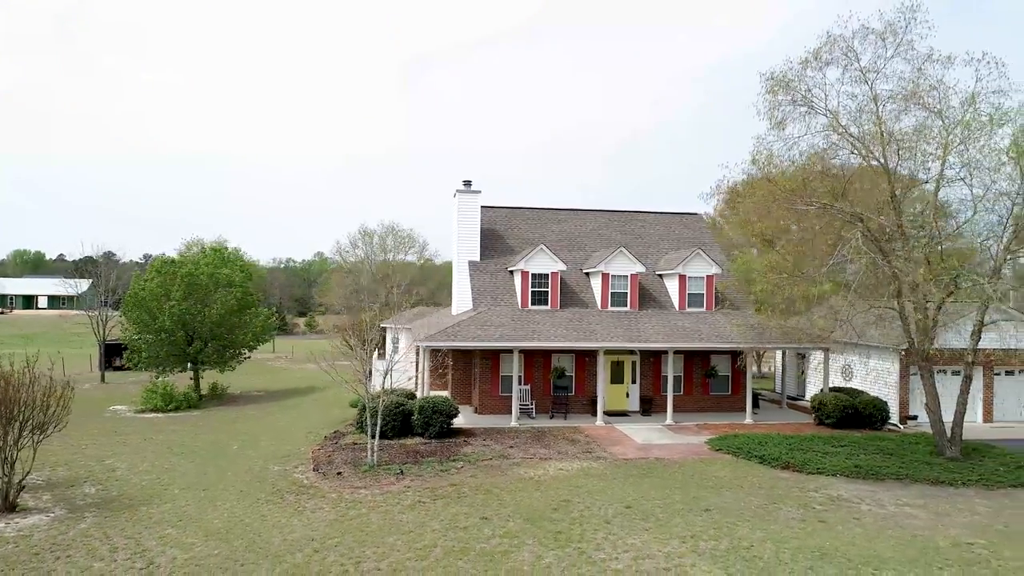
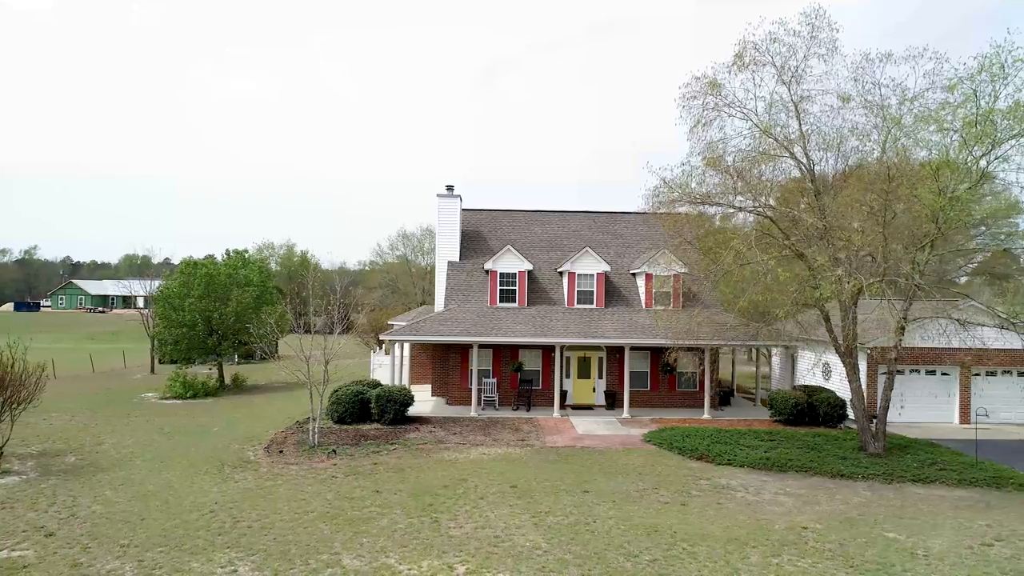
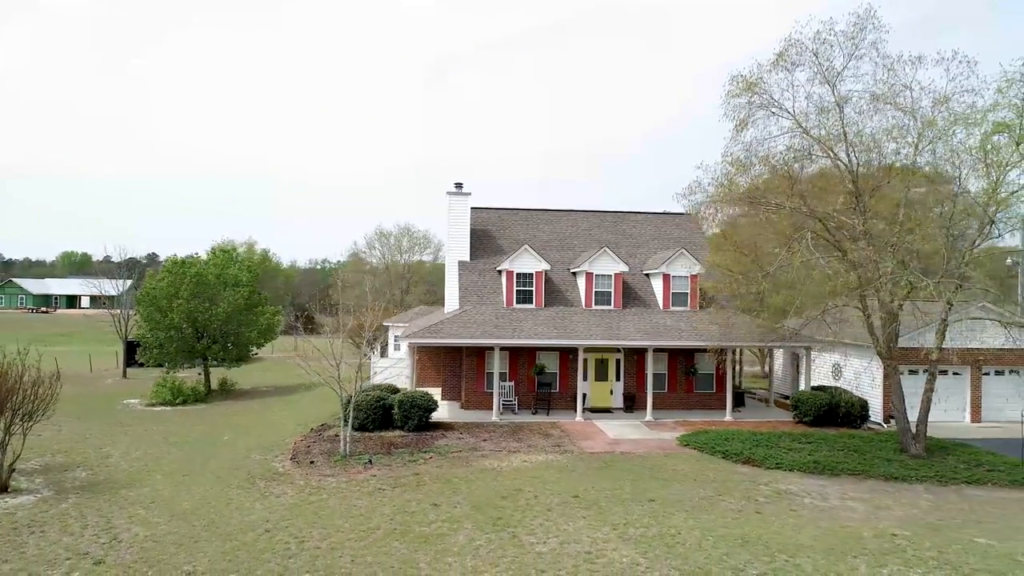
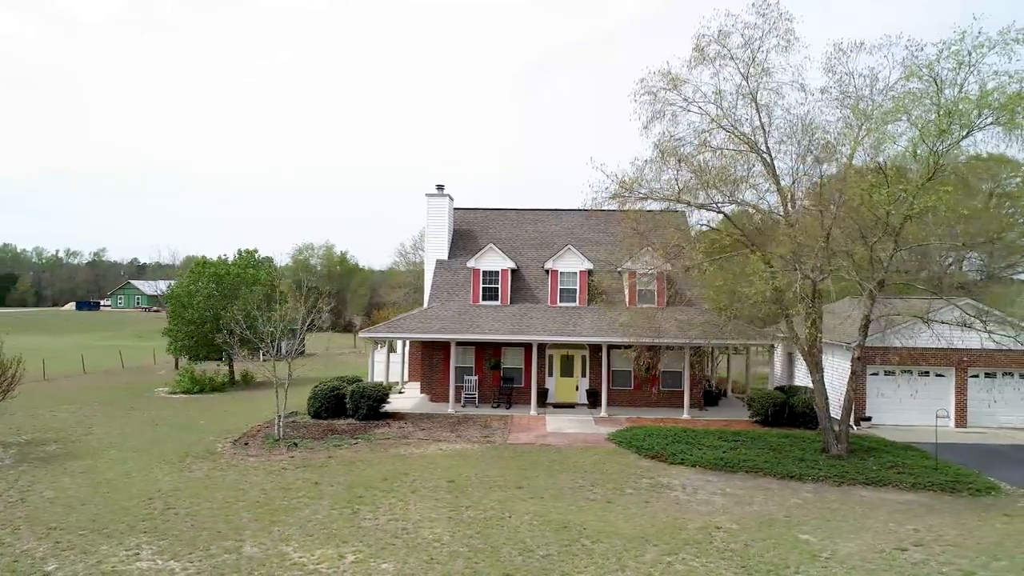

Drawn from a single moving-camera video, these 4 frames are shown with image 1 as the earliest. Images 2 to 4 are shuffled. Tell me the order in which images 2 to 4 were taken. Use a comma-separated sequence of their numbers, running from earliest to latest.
3, 2, 4
